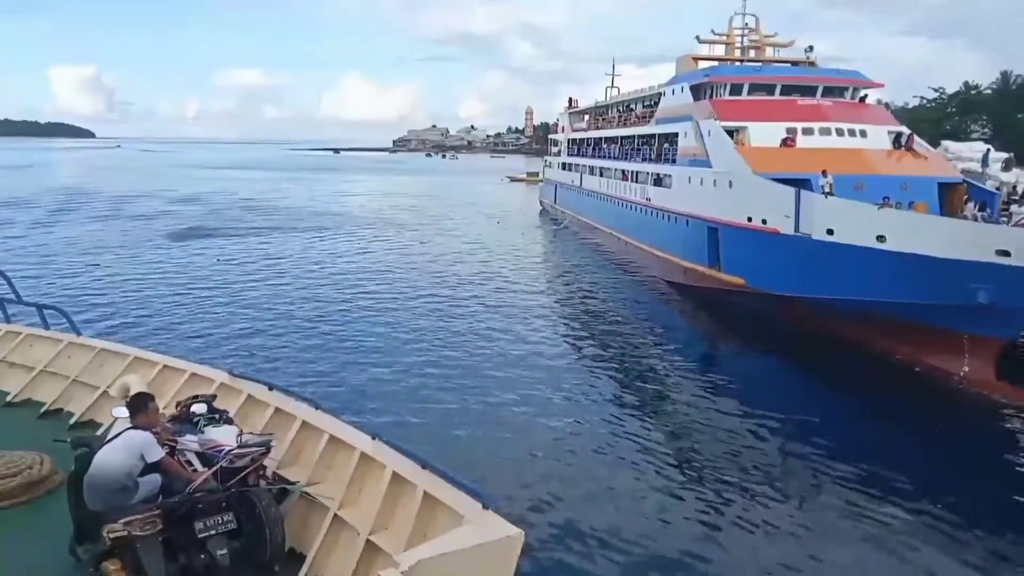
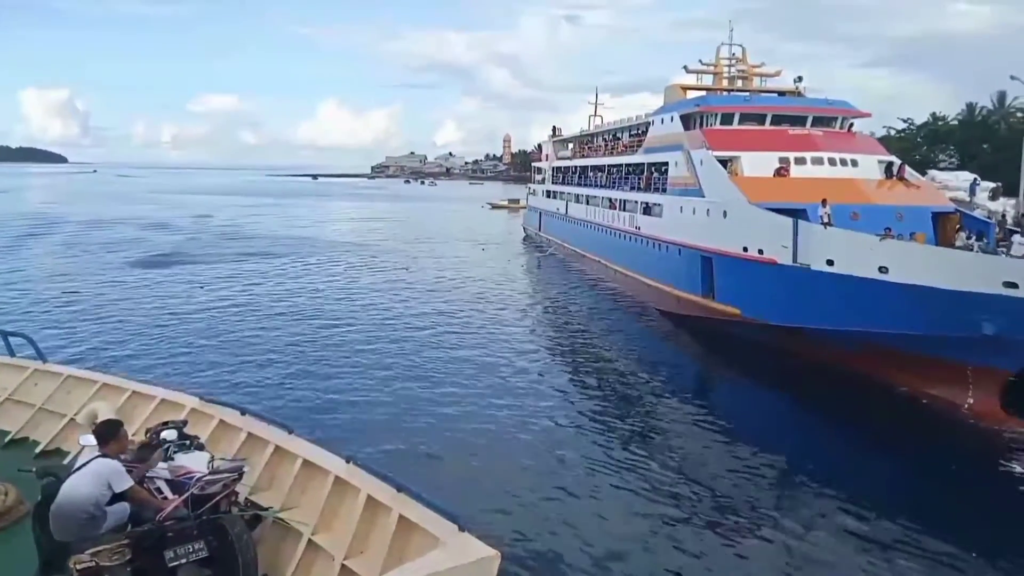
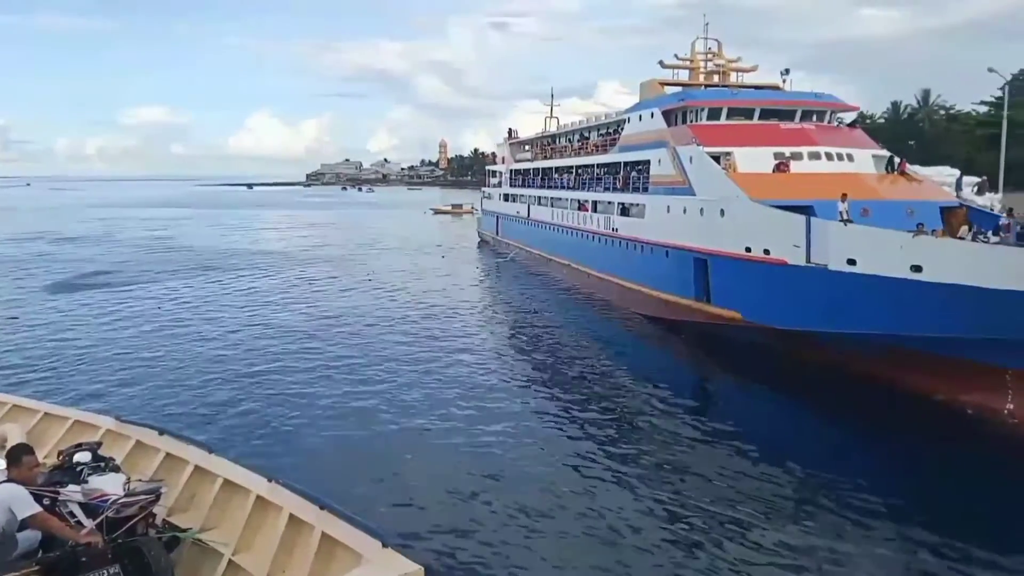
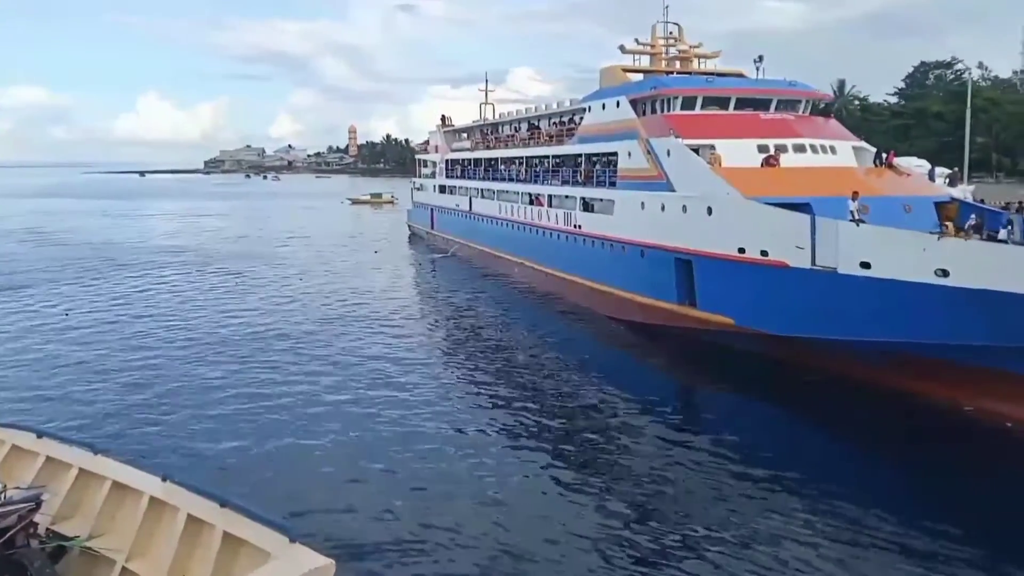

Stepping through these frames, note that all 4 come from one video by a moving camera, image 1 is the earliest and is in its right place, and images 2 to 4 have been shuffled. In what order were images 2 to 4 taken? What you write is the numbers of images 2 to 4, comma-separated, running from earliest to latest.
2, 3, 4
